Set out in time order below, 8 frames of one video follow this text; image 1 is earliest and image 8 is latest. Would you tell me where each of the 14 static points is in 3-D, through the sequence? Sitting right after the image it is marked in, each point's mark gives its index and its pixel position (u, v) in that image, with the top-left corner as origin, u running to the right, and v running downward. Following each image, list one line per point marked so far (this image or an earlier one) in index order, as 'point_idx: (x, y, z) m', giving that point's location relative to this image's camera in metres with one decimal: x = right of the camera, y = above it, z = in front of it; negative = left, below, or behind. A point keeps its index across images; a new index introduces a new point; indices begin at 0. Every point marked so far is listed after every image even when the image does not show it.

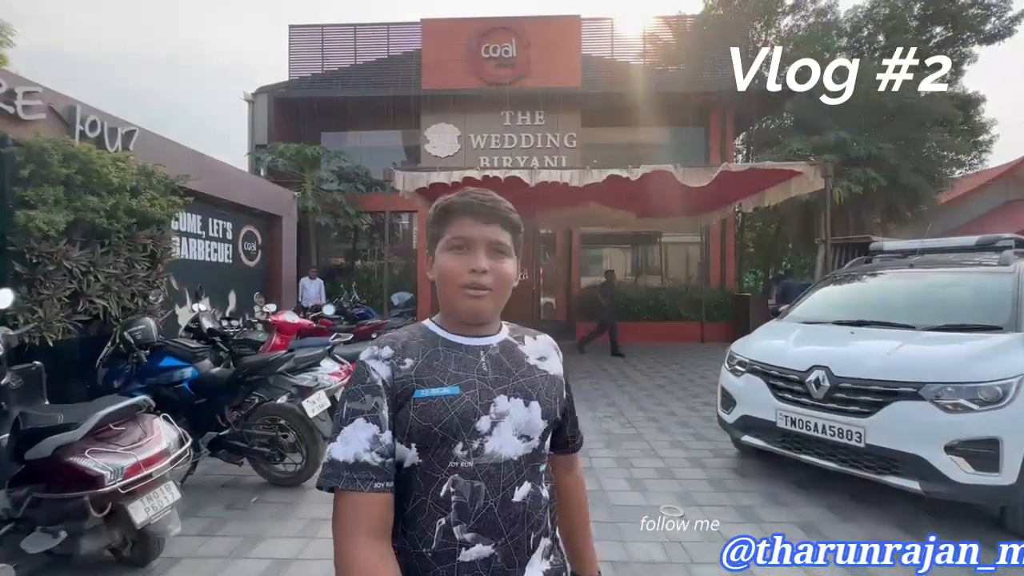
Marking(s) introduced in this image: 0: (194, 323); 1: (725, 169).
0: (-2.3, -0.3, +4.5) m
1: (+2.9, +1.6, +8.4) m
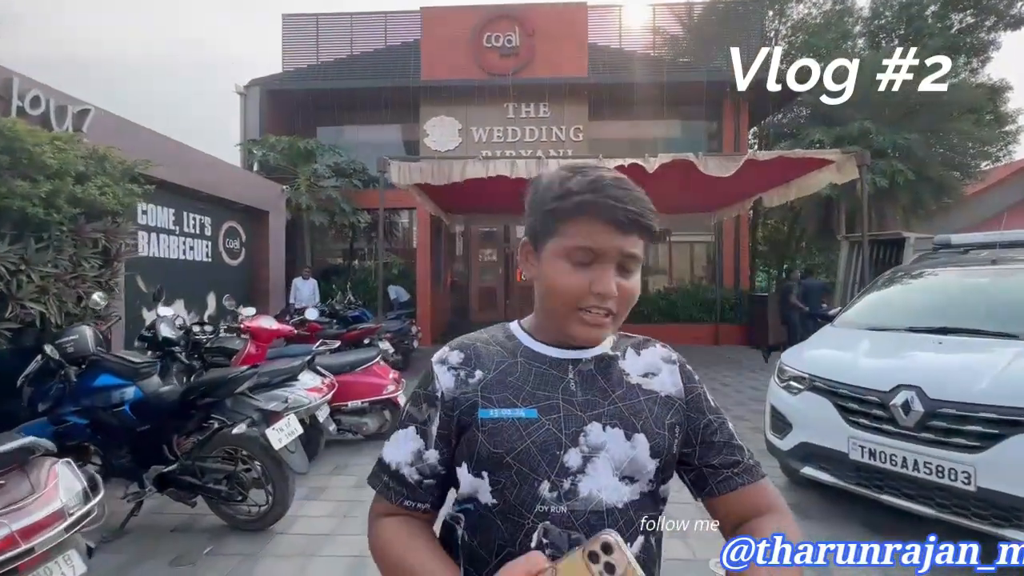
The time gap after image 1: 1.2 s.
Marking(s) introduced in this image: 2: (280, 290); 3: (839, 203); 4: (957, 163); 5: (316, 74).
0: (-2.3, -0.3, +3.9) m
1: (+3.0, +1.6, +7.7) m
2: (-3.2, 0.0, +8.5) m
3: (+7.9, +2.1, +14.8) m
4: (+10.6, +3.0, +14.7) m
5: (-4.7, +5.1, +14.8) m
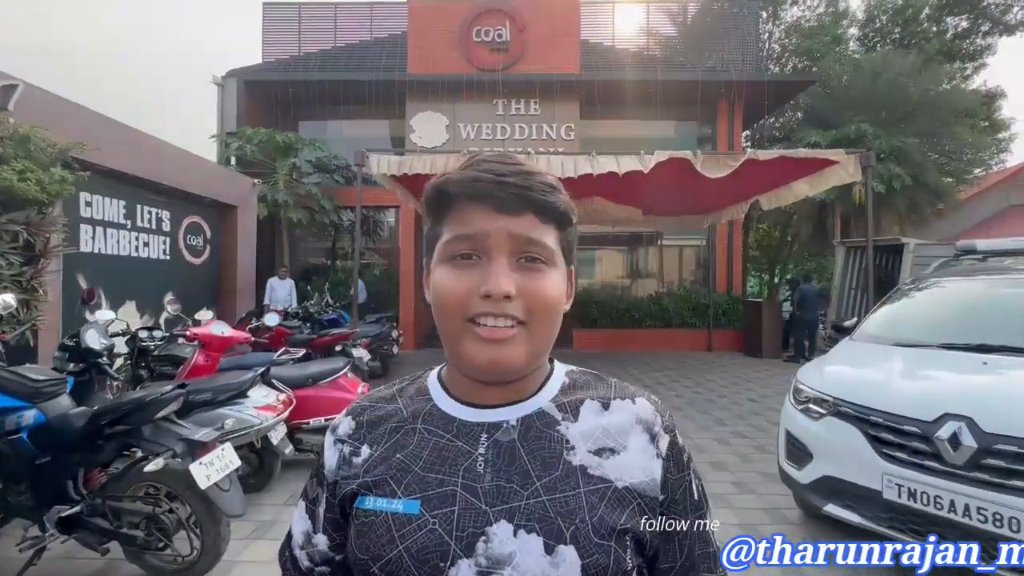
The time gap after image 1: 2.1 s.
0: (-2.4, -0.3, +3.3) m
1: (+2.8, +1.6, +7.3) m
2: (-3.4, 0.0, +7.9) m
3: (+7.6, +1.9, +14.5) m
4: (+10.4, +2.9, +14.4) m
5: (-5.0, +5.1, +14.3) m
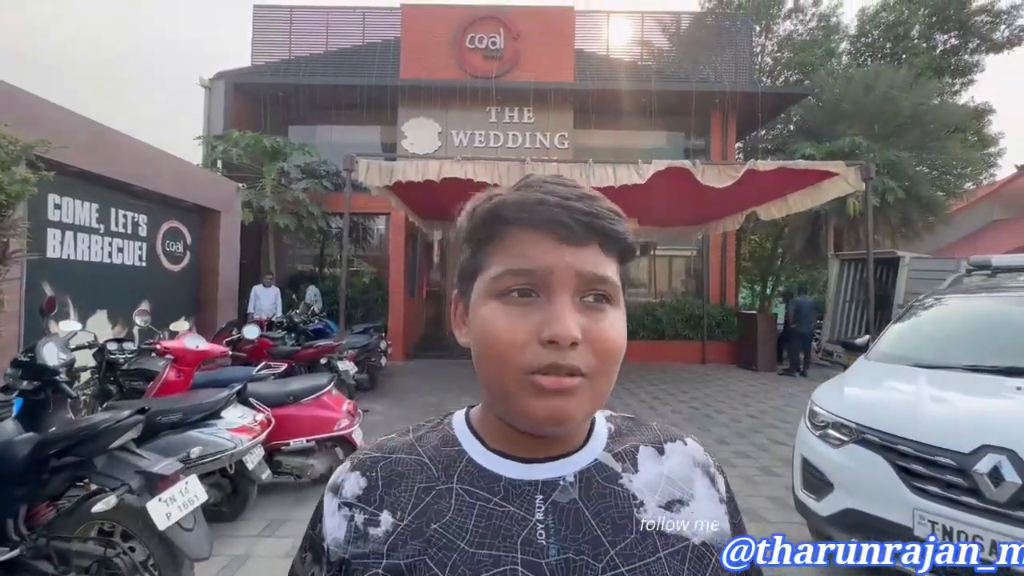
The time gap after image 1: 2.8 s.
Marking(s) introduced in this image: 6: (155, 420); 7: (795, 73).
0: (-2.4, -0.3, +3.0) m
1: (+2.8, +1.4, +7.1) m
2: (-3.5, -0.1, +7.6) m
3: (+7.4, +1.6, +14.4) m
4: (+10.2, +2.5, +14.4) m
5: (-5.1, +5.0, +14.0) m
6: (-1.7, -0.6, +3.0) m
7: (+7.7, +5.9, +16.8) m
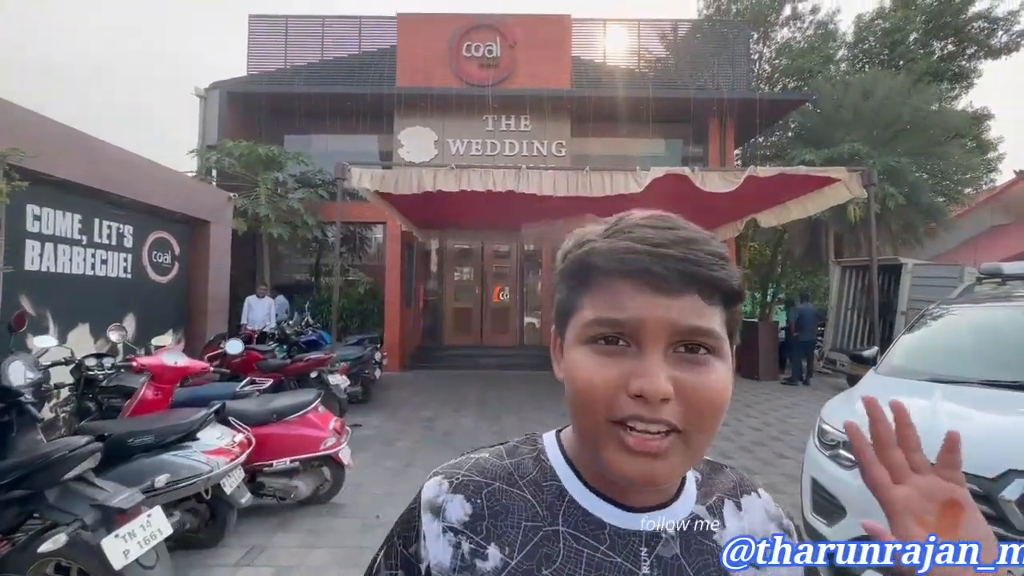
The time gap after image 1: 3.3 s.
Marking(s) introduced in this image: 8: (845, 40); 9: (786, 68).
0: (-2.4, -0.4, +2.9) m
1: (+2.7, +1.3, +7.0) m
2: (-3.5, -0.3, +7.5) m
3: (+7.4, +1.4, +14.3) m
4: (+10.1, +2.4, +14.3) m
5: (-5.2, +4.7, +13.9) m
6: (-1.8, -0.7, +2.8) m
7: (+7.7, +5.7, +16.7) m
8: (+9.4, +7.0, +17.3) m
9: (+7.5, +6.0, +16.9) m
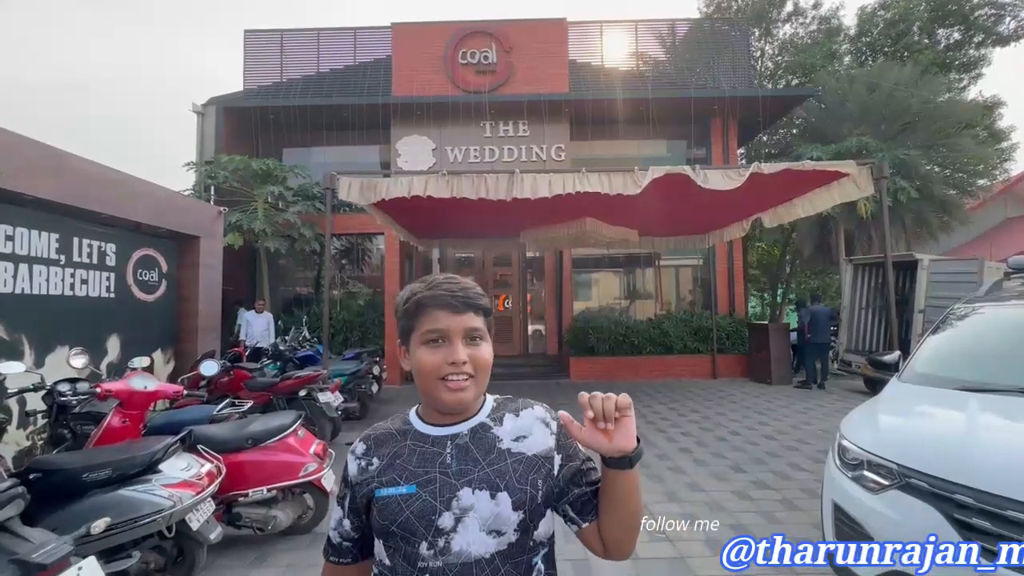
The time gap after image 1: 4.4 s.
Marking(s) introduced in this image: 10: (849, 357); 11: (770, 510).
0: (-2.5, -0.5, +2.7) m
1: (+2.7, +1.3, +6.7) m
2: (-3.5, -0.5, +7.3) m
3: (+7.4, +1.5, +14.0) m
4: (+10.1, +2.5, +13.9) m
5: (-5.2, +4.4, +13.8) m
6: (-1.8, -0.8, +2.6) m
7: (+7.6, +5.7, +16.5) m
8: (+9.3, +7.0, +17.0) m
9: (+7.5, +6.0, +16.6) m
10: (+6.0, -1.2, +11.0) m
11: (+1.8, -1.6, +4.4) m
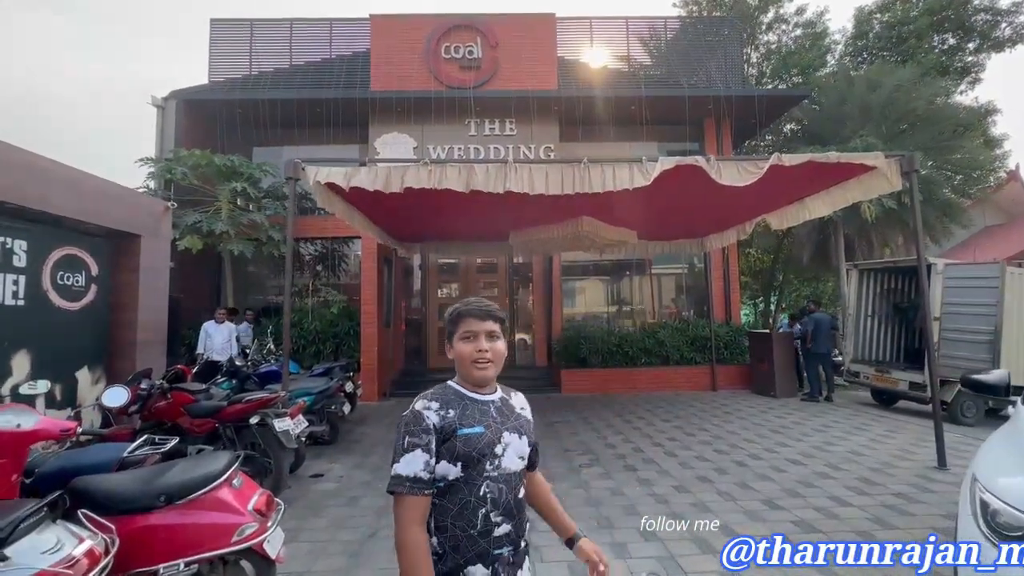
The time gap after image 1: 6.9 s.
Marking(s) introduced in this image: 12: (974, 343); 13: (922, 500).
0: (-2.4, -0.5, +1.8) m
1: (+2.6, +1.2, +6.0) m
2: (-3.6, -0.6, +6.3) m
3: (+7.1, +1.3, +13.4) m
4: (+9.8, +2.3, +13.4) m
5: (-5.5, +4.2, +12.9) m
6: (-1.8, -0.8, +1.7) m
7: (+7.2, +5.5, +15.9) m
8: (+8.9, +6.8, +16.5) m
9: (+7.1, +5.9, +16.1) m
10: (+5.8, -1.3, +10.3) m
11: (+1.8, -1.6, +3.6) m
12: (+6.4, -0.8, +8.6) m
13: (+3.1, -1.6, +4.7) m
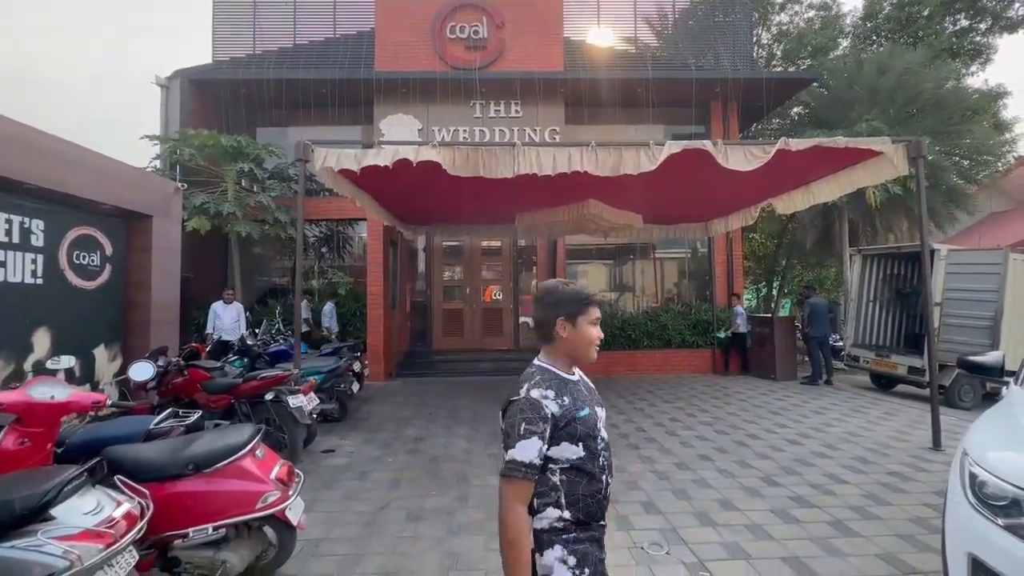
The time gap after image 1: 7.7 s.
0: (-2.4, -0.4, +1.9) m
1: (+2.7, +1.4, +6.1) m
2: (-3.5, -0.3, +6.4) m
3: (+7.2, +1.6, +13.4) m
4: (+9.9, +2.6, +13.5) m
5: (-5.4, +4.6, +12.9) m
6: (-1.7, -0.7, +1.8) m
7: (+7.4, +5.9, +15.9) m
8: (+9.0, +7.2, +16.4) m
9: (+7.2, +6.2, +16.0) m
10: (+5.9, -1.1, +10.4) m
11: (+1.9, -1.5, +3.7) m
12: (+6.5, -0.6, +8.7) m
13: (+3.2, -1.5, +4.8) m
